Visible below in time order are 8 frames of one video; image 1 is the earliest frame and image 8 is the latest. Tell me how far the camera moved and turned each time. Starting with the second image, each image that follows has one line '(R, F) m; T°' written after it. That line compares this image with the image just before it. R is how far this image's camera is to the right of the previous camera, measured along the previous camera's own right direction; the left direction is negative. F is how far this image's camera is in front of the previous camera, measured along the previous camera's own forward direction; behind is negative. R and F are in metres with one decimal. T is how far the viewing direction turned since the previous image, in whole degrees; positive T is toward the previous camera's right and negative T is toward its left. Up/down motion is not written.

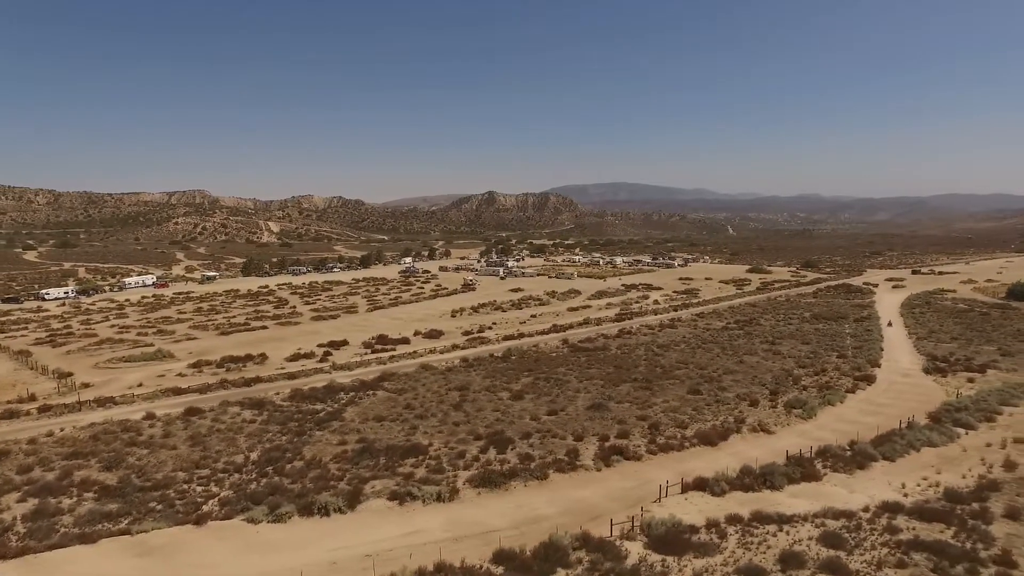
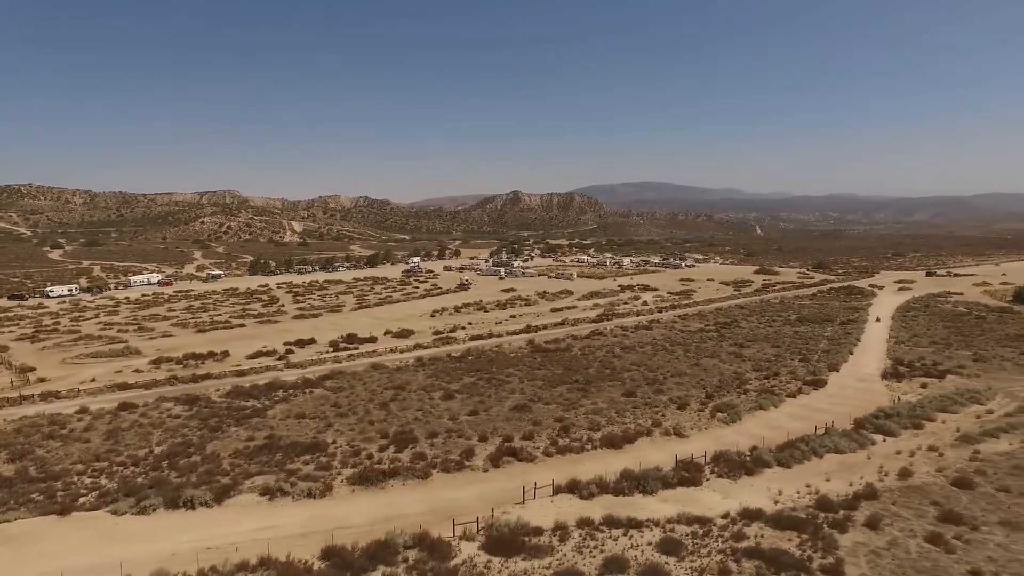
(+4.0, -0.1) m; -2°
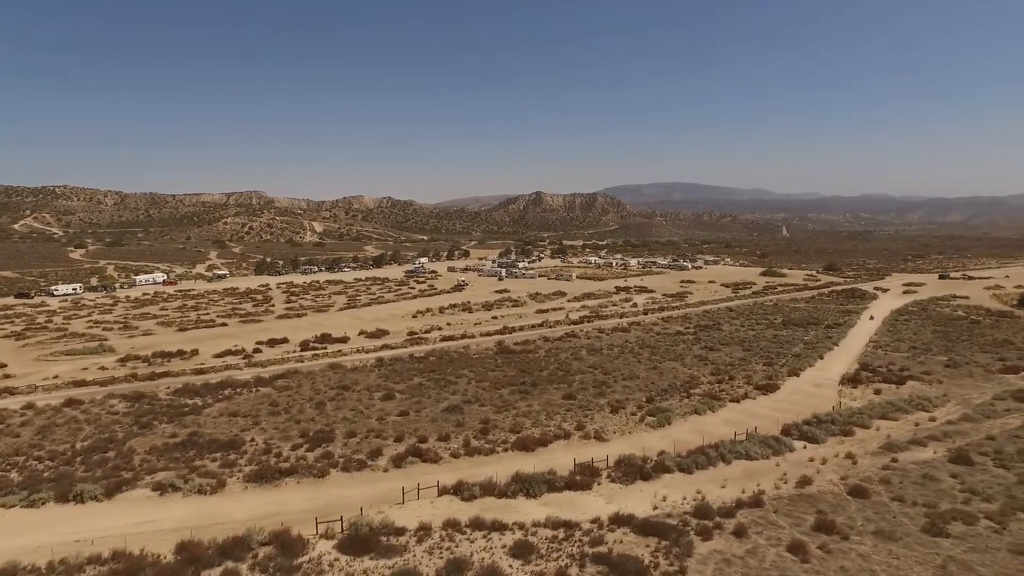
(+3.7, -0.1) m; -2°
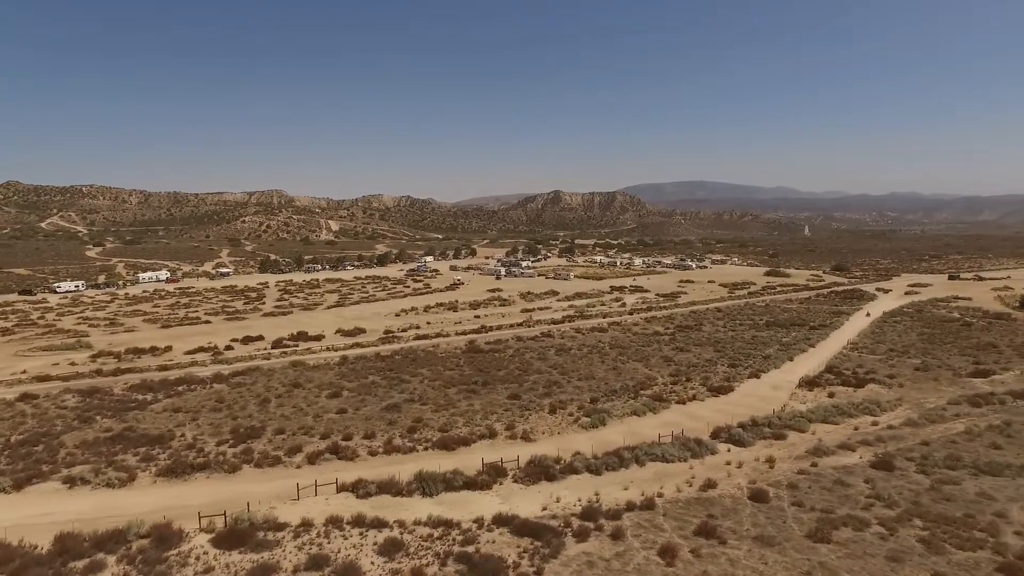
(+3.3, -0.1) m; -2°
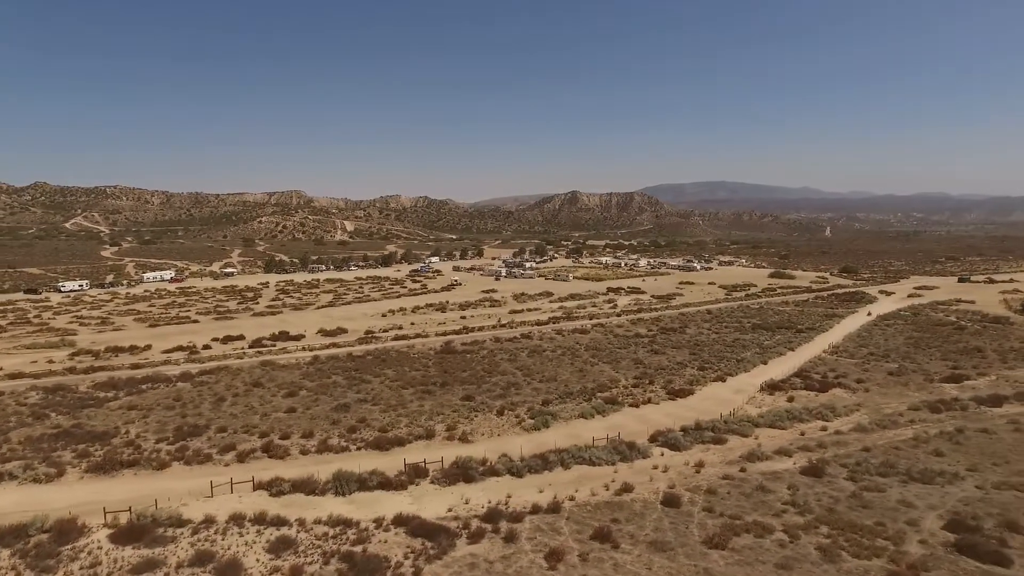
(+2.8, 0.0) m; -2°
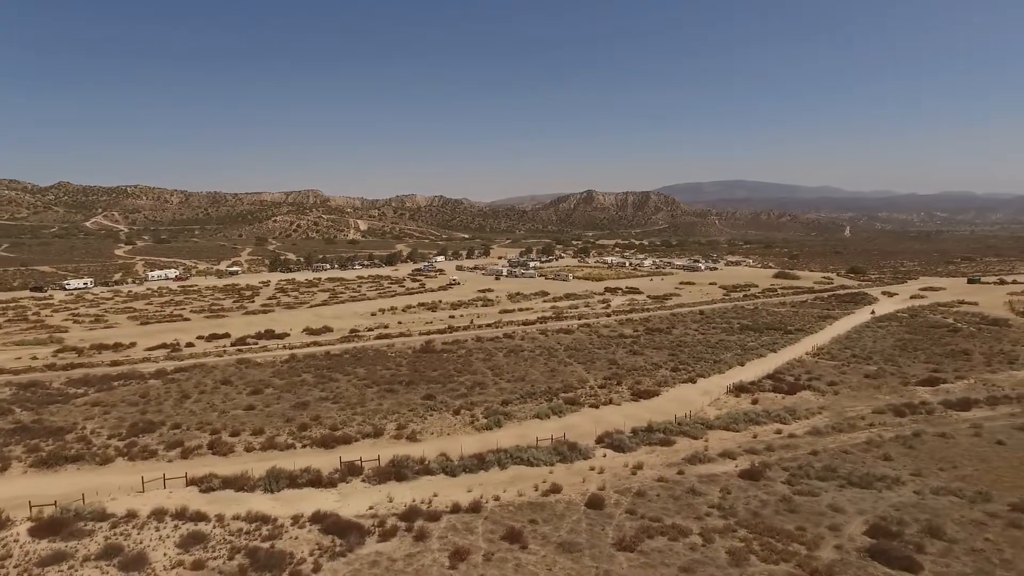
(+2.4, 0.0) m; -2°
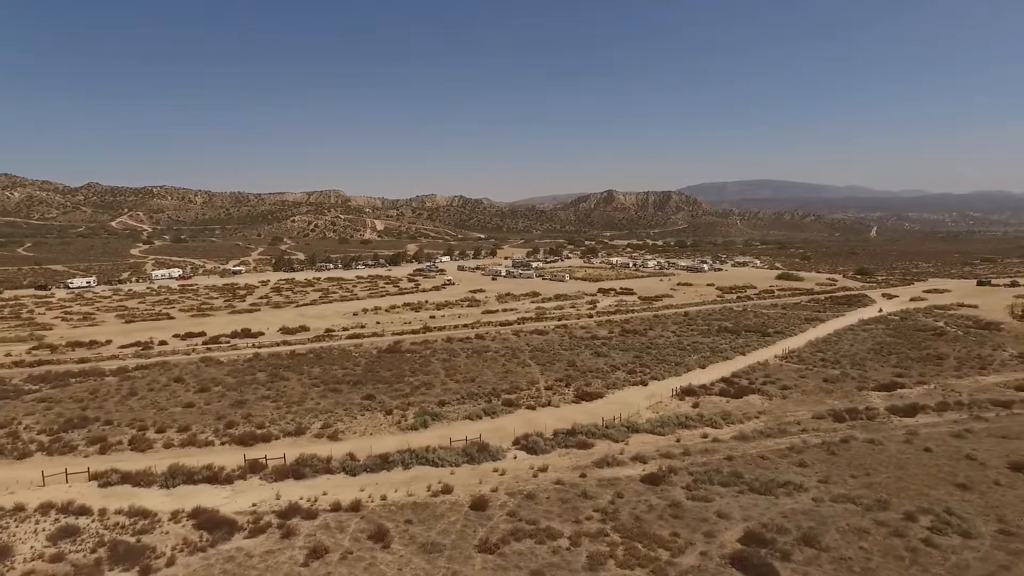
(+3.7, 0.0) m; -2°
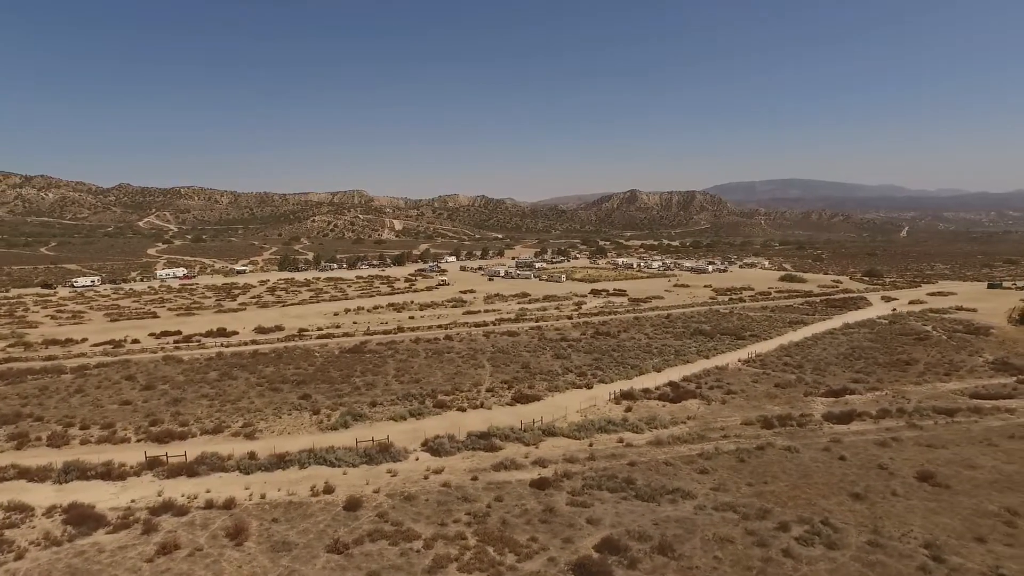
(+4.1, 0.0) m; -2°
